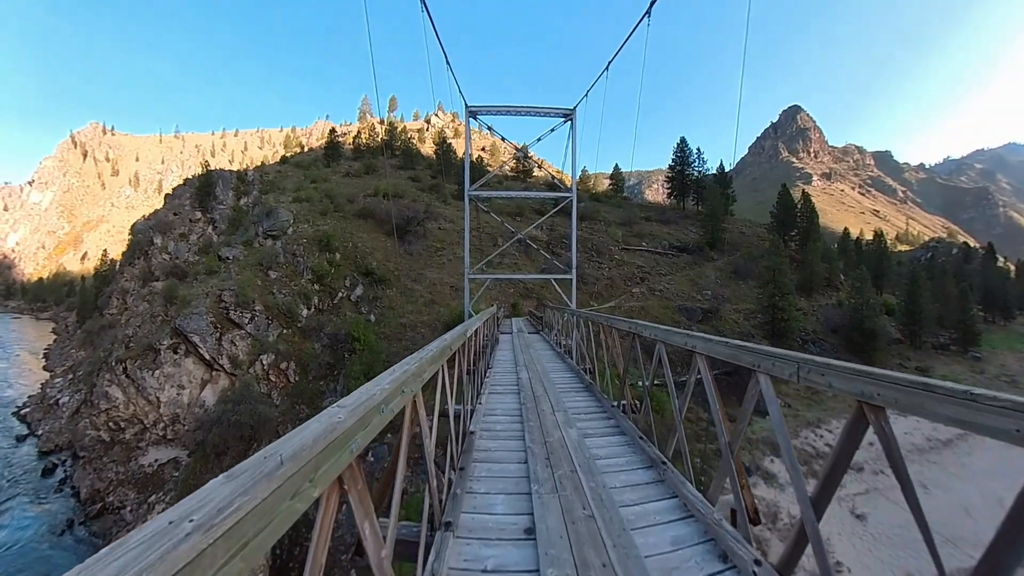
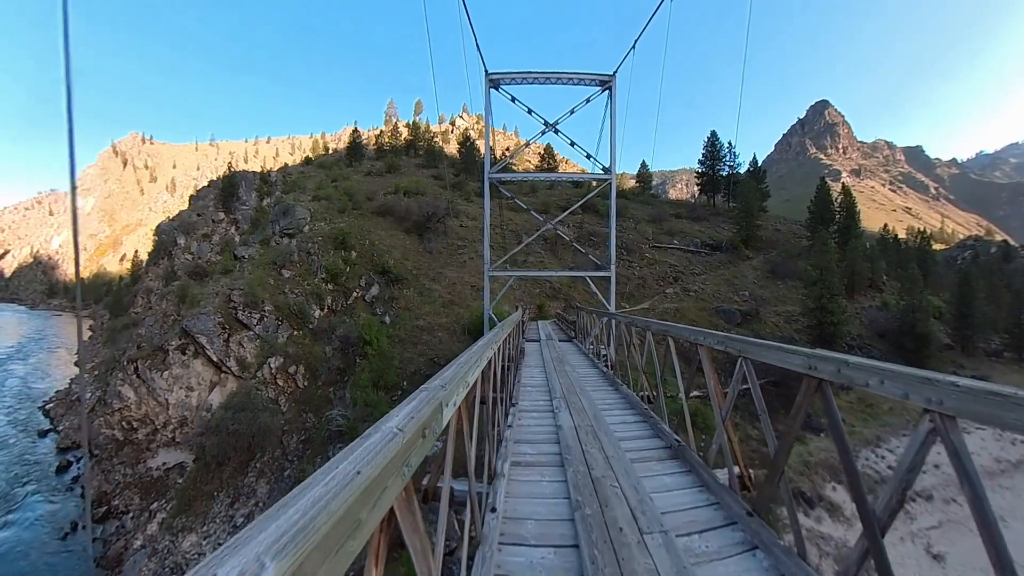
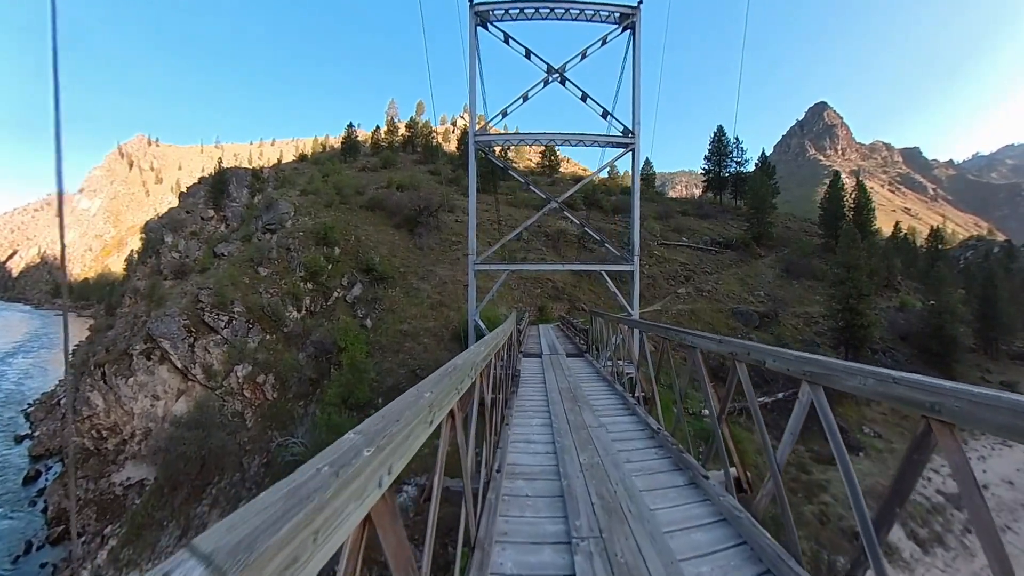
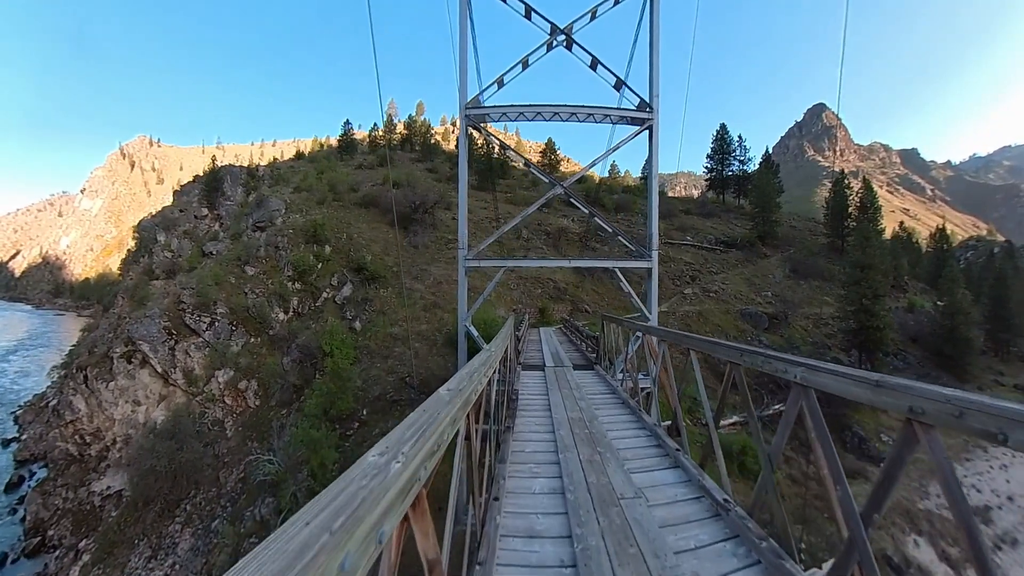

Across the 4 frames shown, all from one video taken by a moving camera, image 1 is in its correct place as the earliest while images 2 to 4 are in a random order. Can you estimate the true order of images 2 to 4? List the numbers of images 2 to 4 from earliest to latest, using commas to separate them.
2, 3, 4
